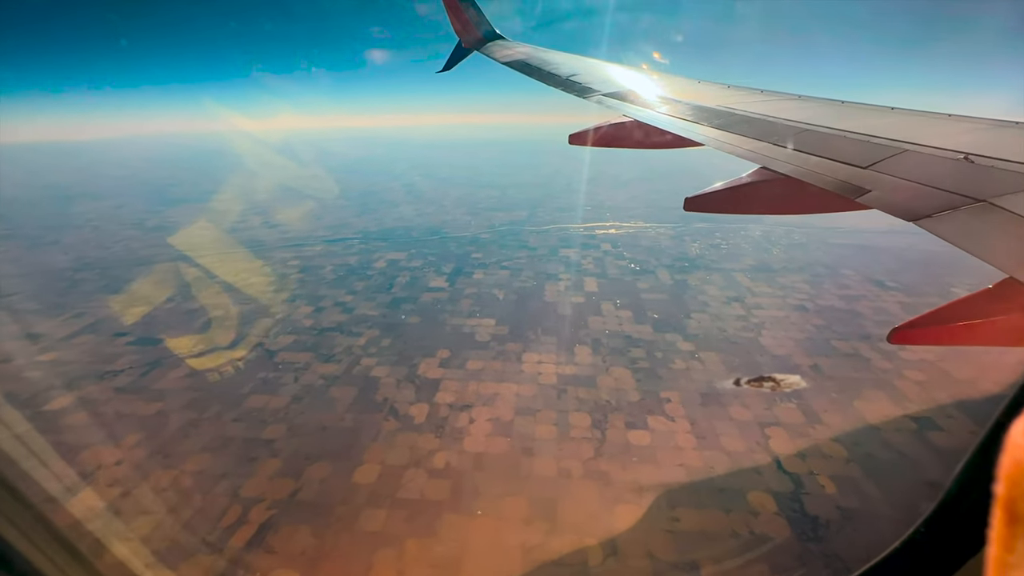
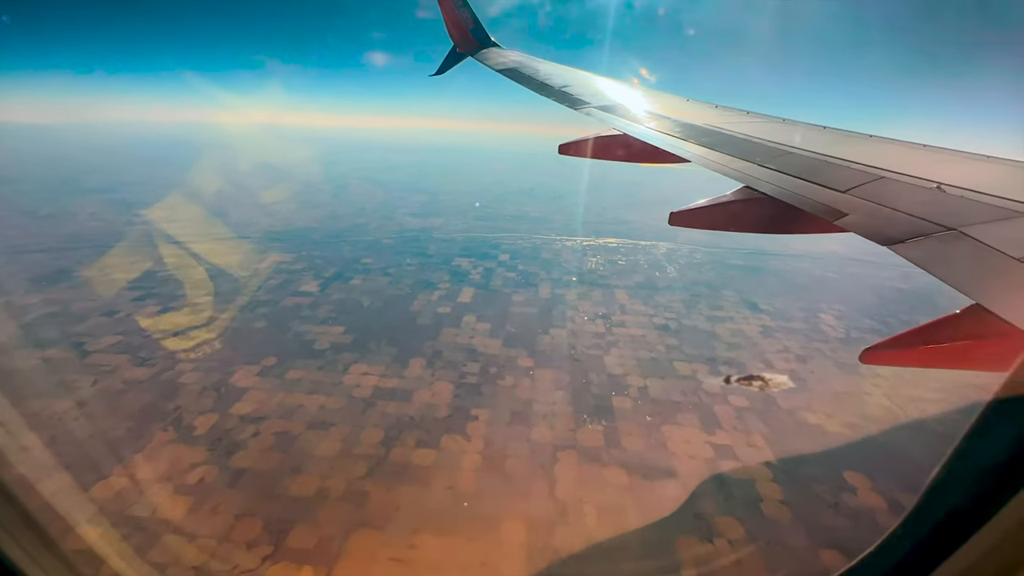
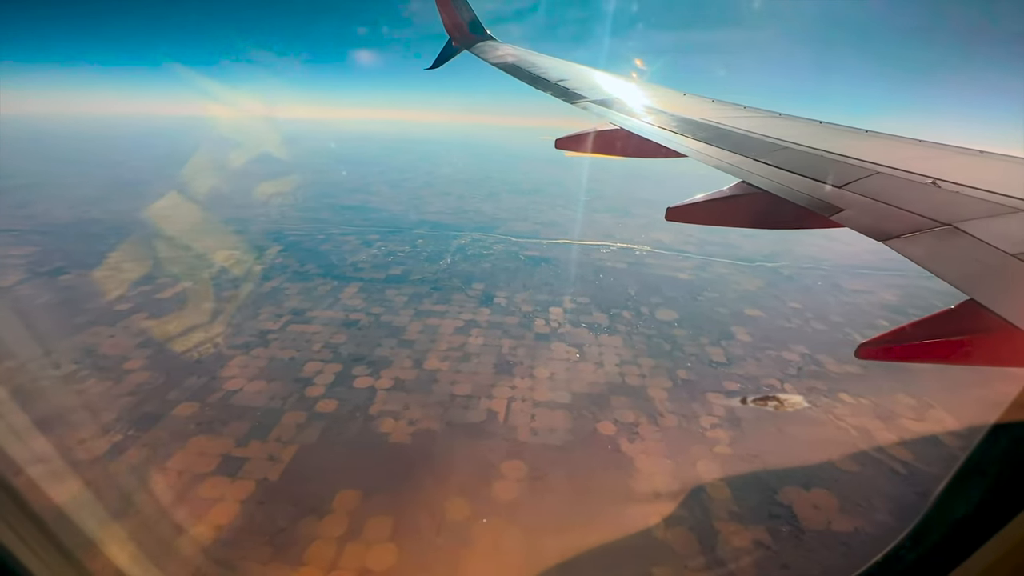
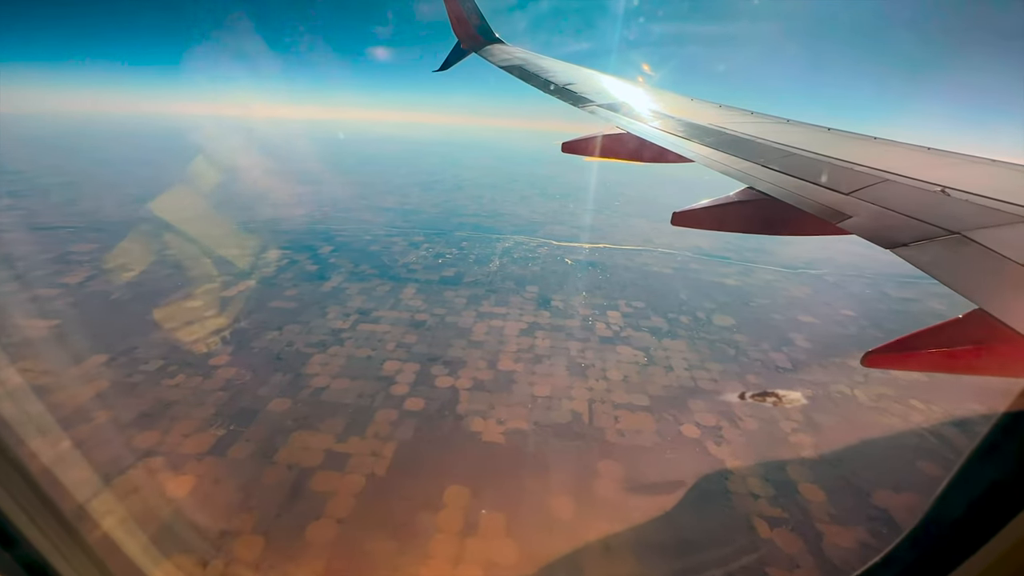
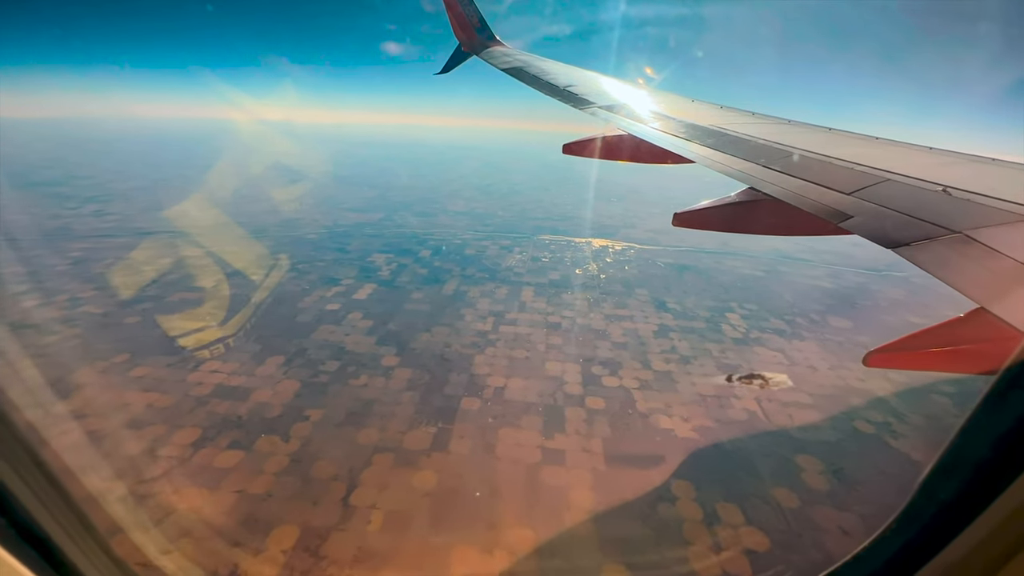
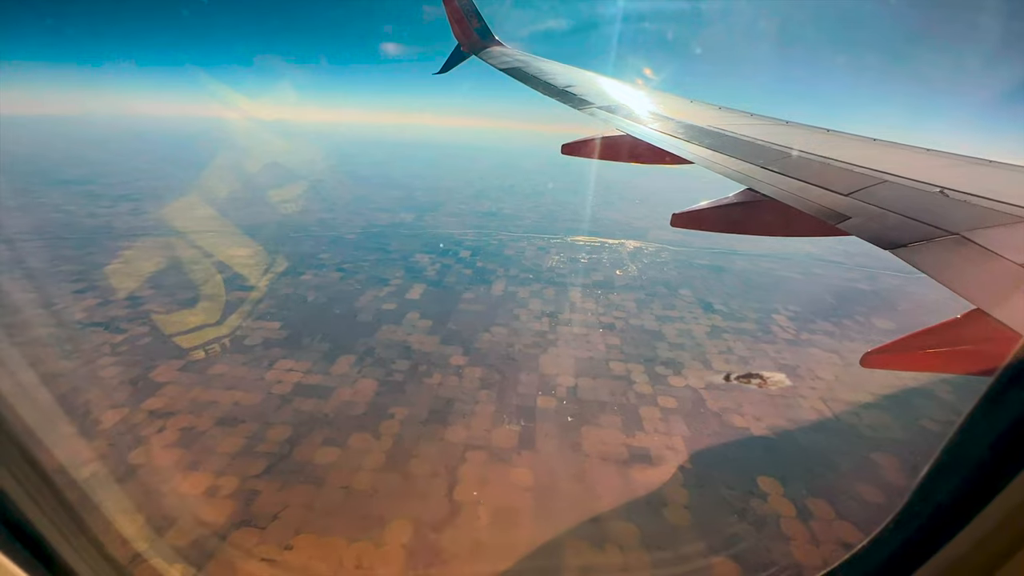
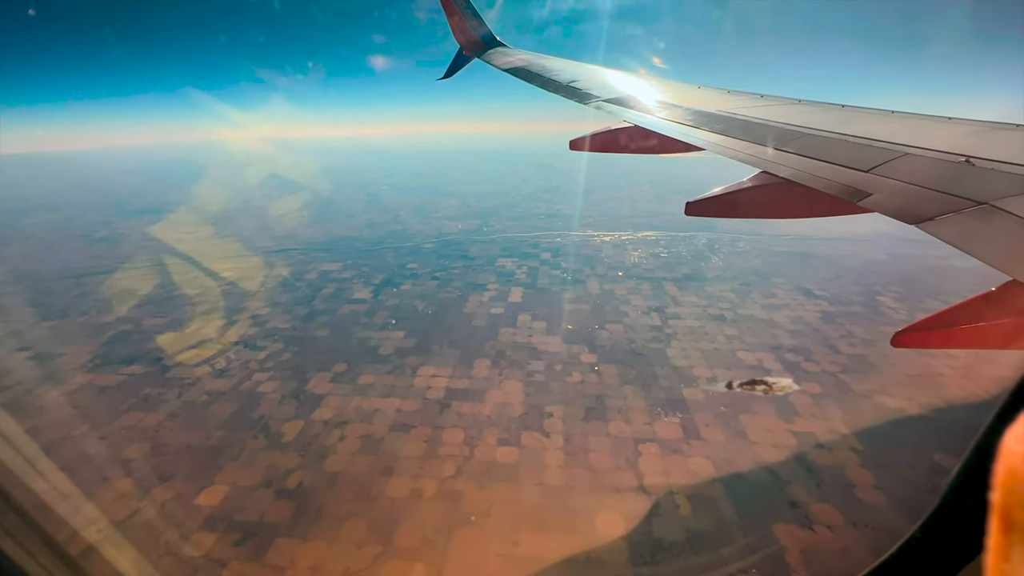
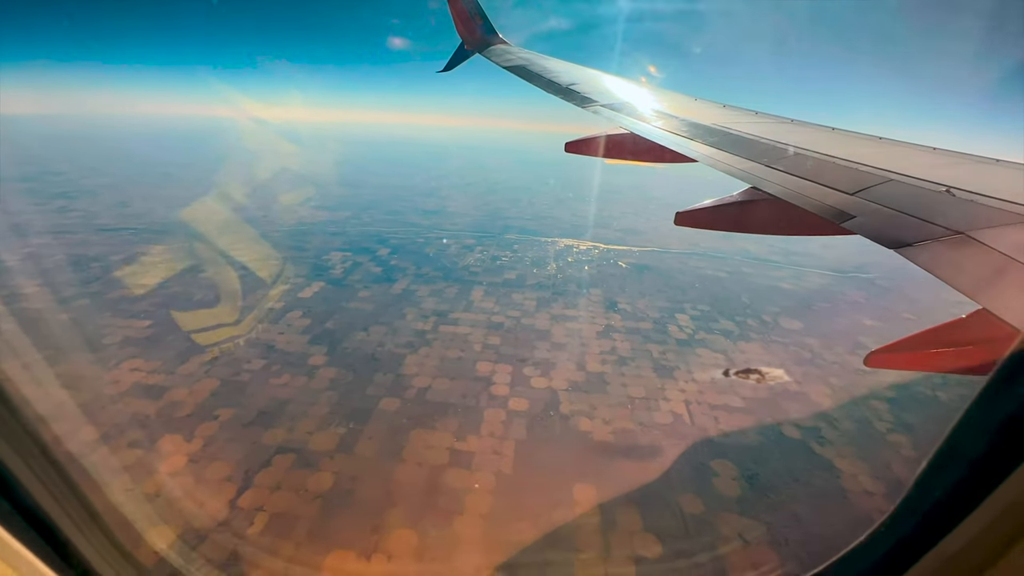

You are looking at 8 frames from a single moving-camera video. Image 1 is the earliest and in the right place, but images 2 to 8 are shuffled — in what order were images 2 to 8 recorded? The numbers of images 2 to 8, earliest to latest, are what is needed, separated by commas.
7, 2, 6, 5, 8, 4, 3
